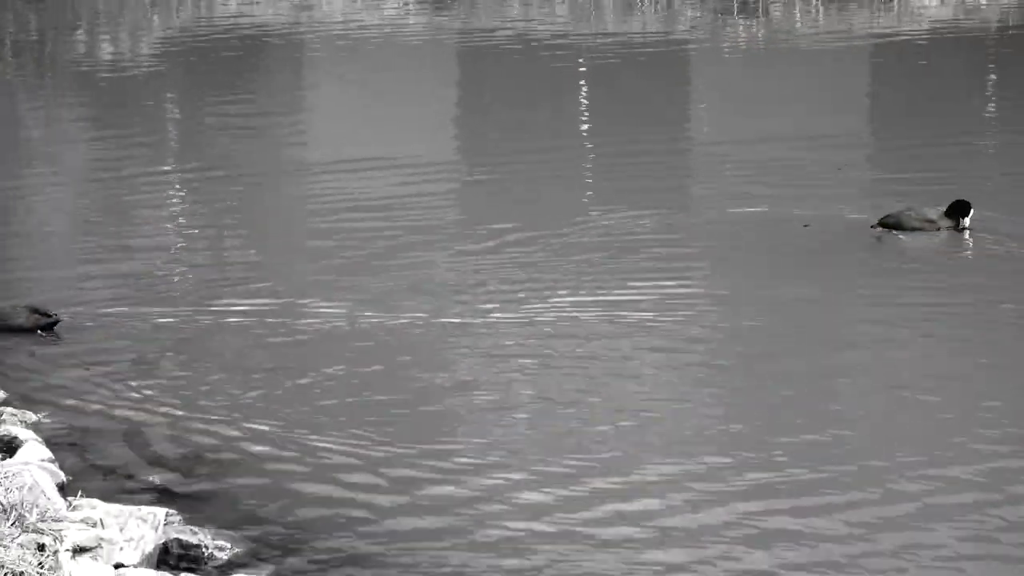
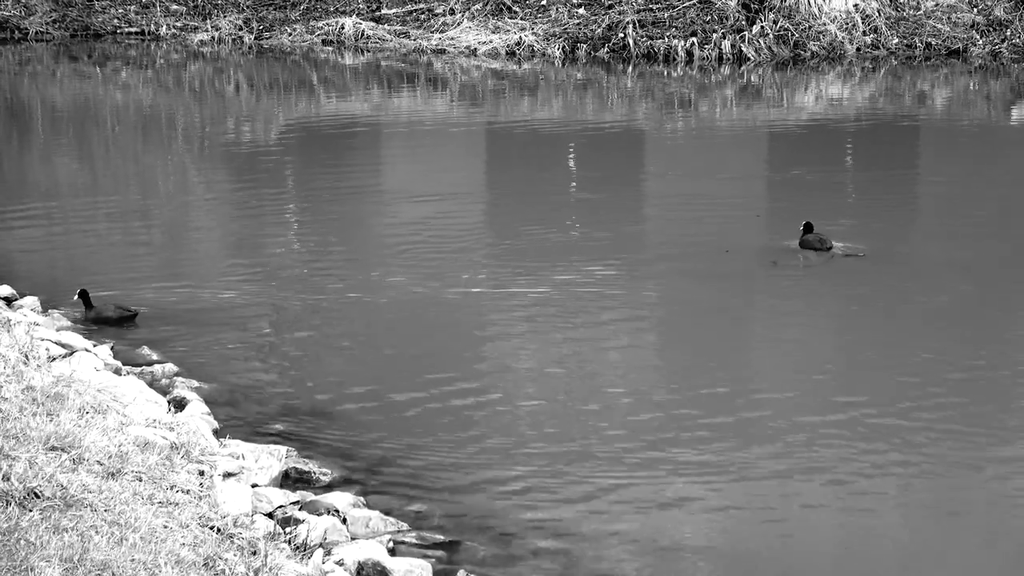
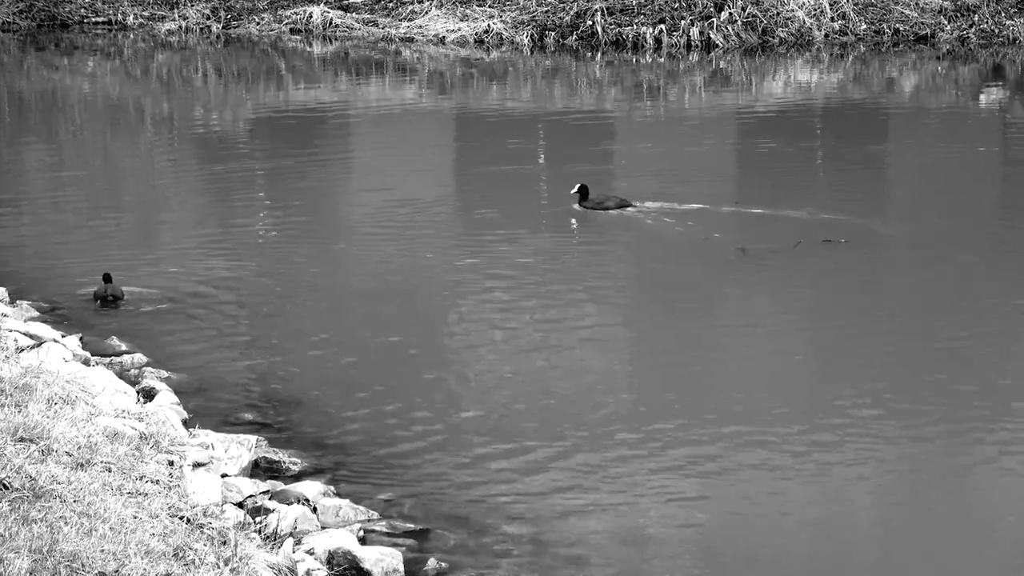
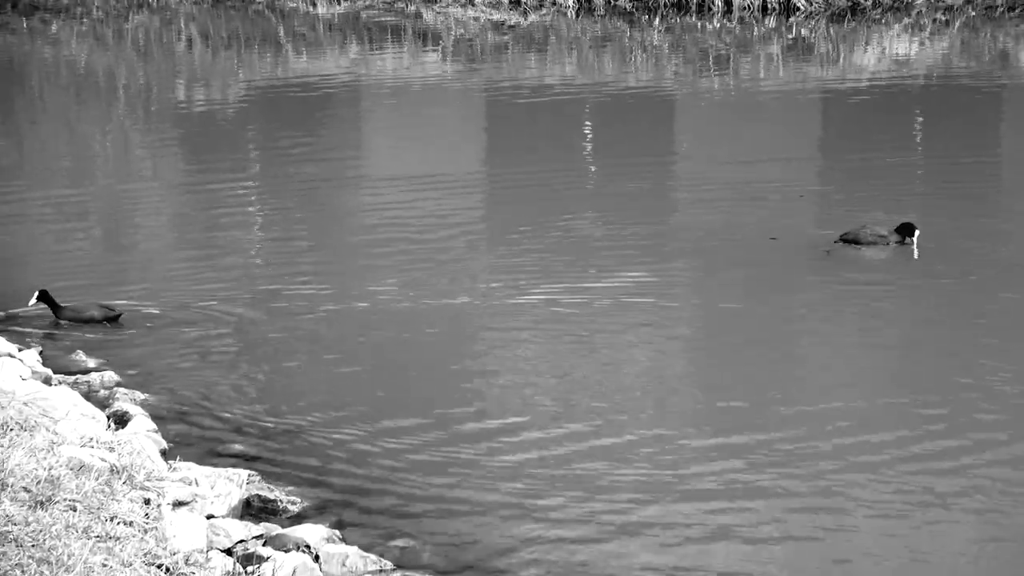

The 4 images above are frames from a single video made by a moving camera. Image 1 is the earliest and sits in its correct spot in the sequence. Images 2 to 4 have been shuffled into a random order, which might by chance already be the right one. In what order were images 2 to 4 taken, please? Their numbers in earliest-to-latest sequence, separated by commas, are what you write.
4, 2, 3
